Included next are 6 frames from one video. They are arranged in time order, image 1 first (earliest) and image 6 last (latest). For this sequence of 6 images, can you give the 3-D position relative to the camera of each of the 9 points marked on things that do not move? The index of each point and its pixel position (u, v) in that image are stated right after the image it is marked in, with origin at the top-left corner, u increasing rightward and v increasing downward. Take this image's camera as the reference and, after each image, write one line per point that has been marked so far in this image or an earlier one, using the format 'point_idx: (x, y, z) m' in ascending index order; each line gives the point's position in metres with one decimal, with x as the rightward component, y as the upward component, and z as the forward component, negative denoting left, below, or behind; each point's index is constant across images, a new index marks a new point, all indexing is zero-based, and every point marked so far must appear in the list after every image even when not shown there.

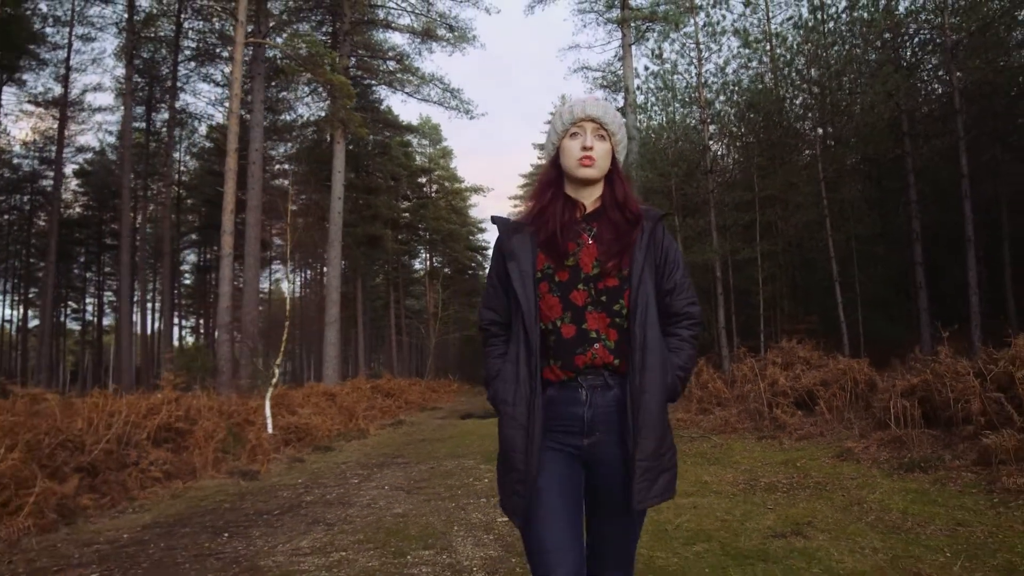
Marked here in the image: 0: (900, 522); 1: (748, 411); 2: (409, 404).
0: (+2.2, -1.3, +3.8) m
1: (+3.2, -1.6, +9.0) m
2: (-2.8, -3.1, +18.0) m
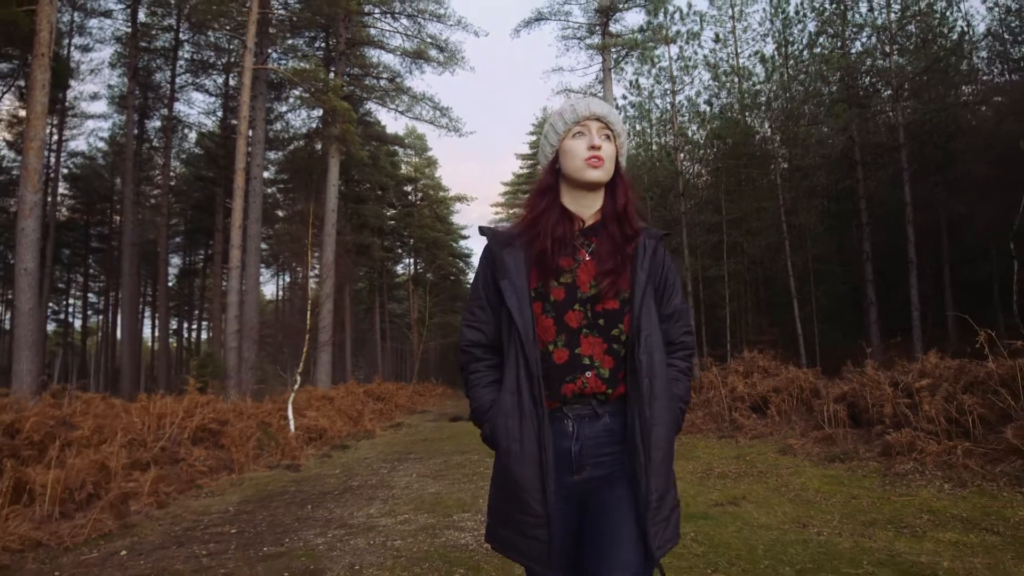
0: (+2.3, -1.6, +5.1) m
1: (+3.0, -1.9, +10.3) m
2: (-3.2, -3.4, +19.1) m
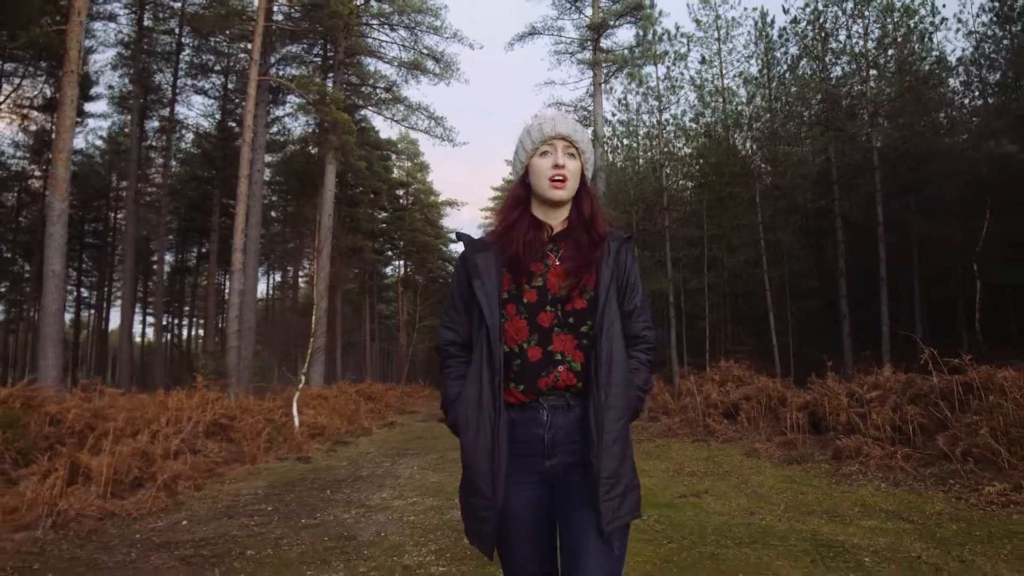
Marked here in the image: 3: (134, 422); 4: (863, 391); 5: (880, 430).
0: (+2.2, -1.8, +5.8) m
1: (+2.9, -2.2, +11.0) m
2: (-3.6, -3.5, +19.7) m
3: (-4.1, -1.5, +7.4) m
4: (+4.1, -1.2, +7.9) m
5: (+3.9, -1.5, +7.1) m
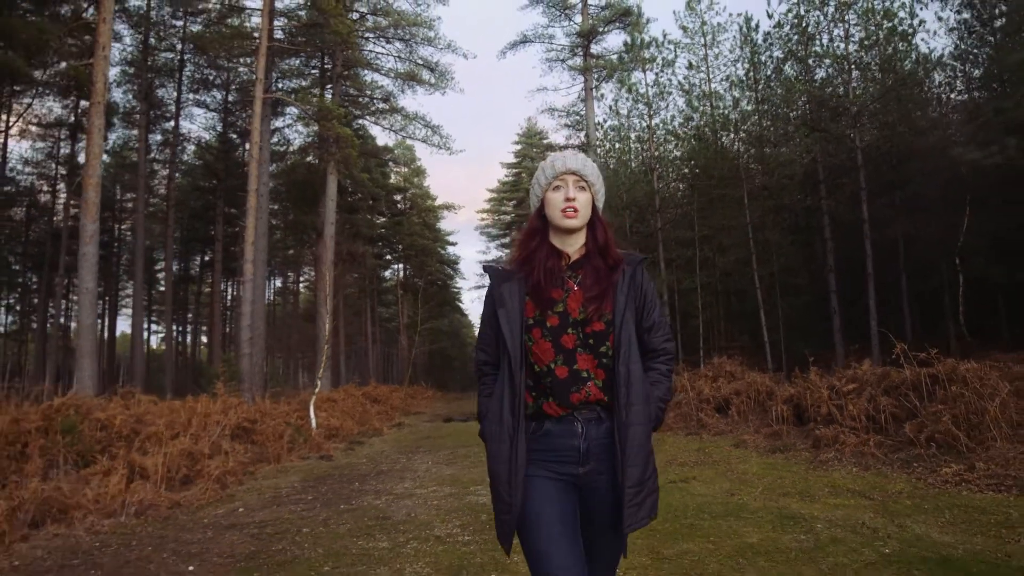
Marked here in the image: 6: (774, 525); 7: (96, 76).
0: (+2.3, -1.8, +6.5) m
1: (+2.9, -2.2, +11.7) m
2: (-3.5, -3.6, +20.3) m
3: (-4.0, -1.7, +8.1) m
4: (+4.2, -1.2, +8.5) m
5: (+4.0, -1.5, +7.8) m
6: (+1.6, -1.4, +4.0) m
7: (-7.7, +3.9, +12.3) m
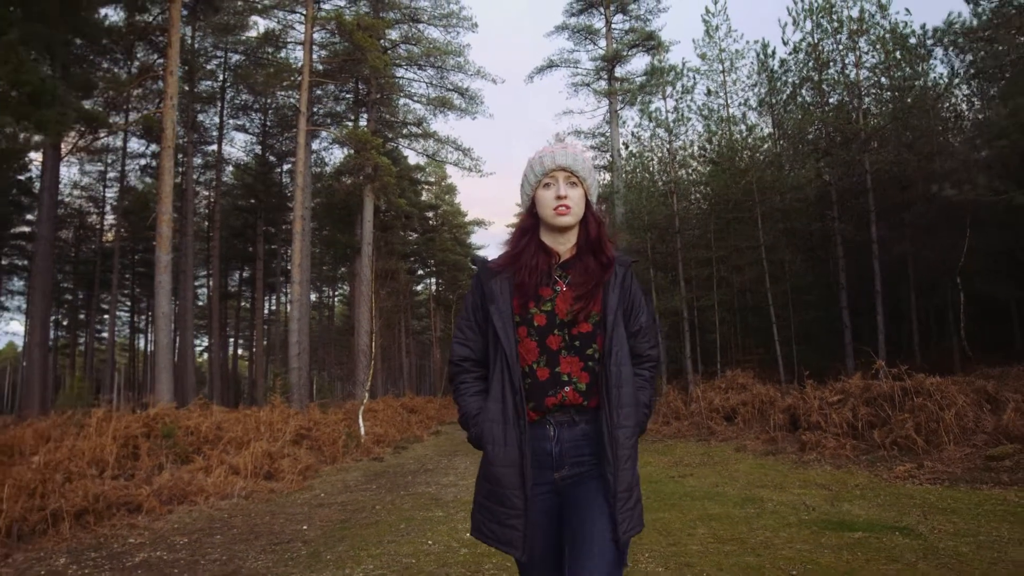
0: (+2.6, -2.1, +7.6) m
1: (+3.5, -2.6, +12.8) m
2: (-2.6, -4.2, +21.7) m
3: (-3.6, -2.0, +9.5) m
4: (+4.6, -1.5, +9.6) m
5: (+4.3, -1.8, +8.9) m
6: (+1.7, -1.7, +5.2) m
7: (-7.2, +3.5, +14.0) m
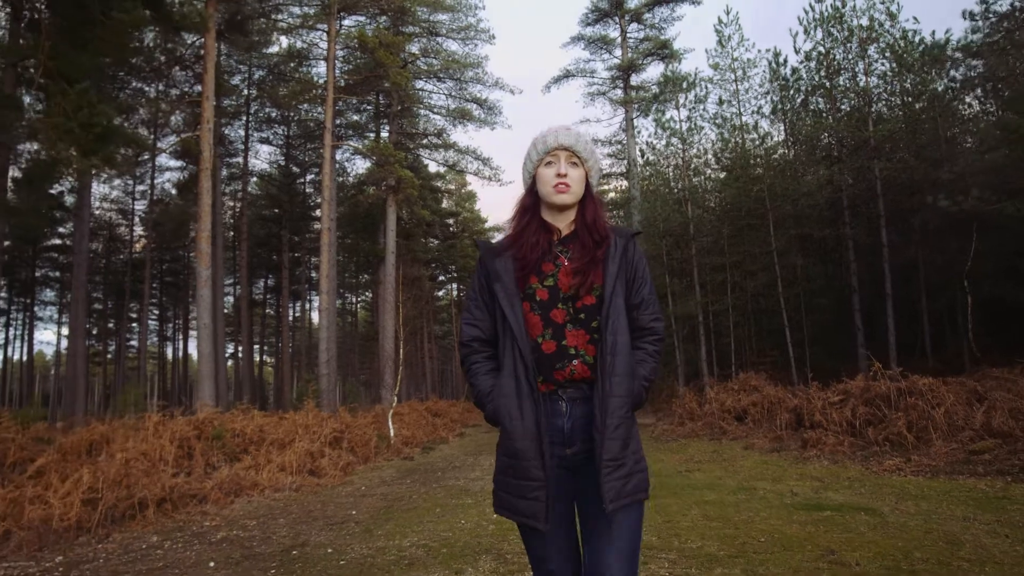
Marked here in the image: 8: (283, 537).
0: (+2.8, -2.2, +8.2) m
1: (+3.9, -2.7, +13.4) m
2: (-1.9, -4.4, +22.5) m
3: (-3.3, -2.2, +10.3) m
4: (+4.9, -1.6, +10.2) m
5: (+4.6, -1.9, +9.5) m
6: (+1.9, -1.8, +5.9) m
7: (-6.9, +3.2, +14.9) m
8: (-1.6, -1.8, +4.8) m
